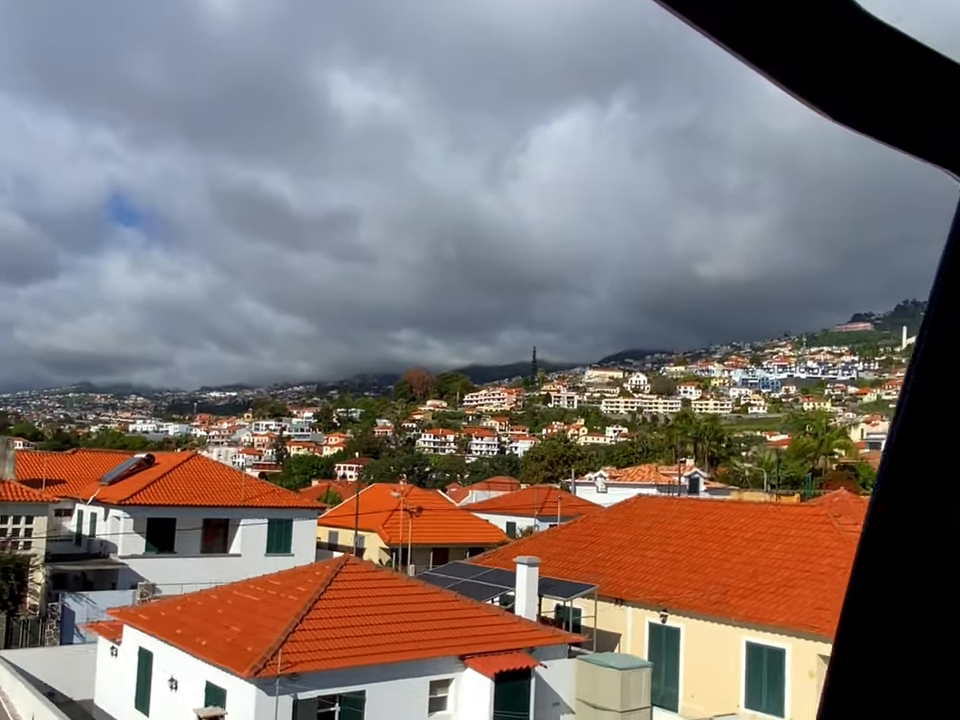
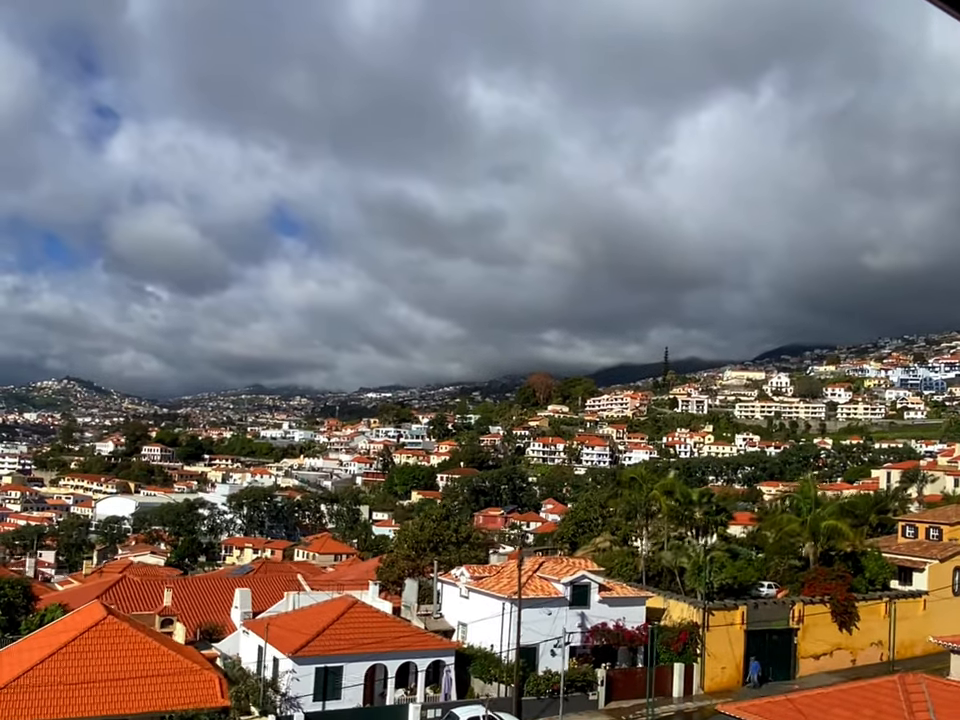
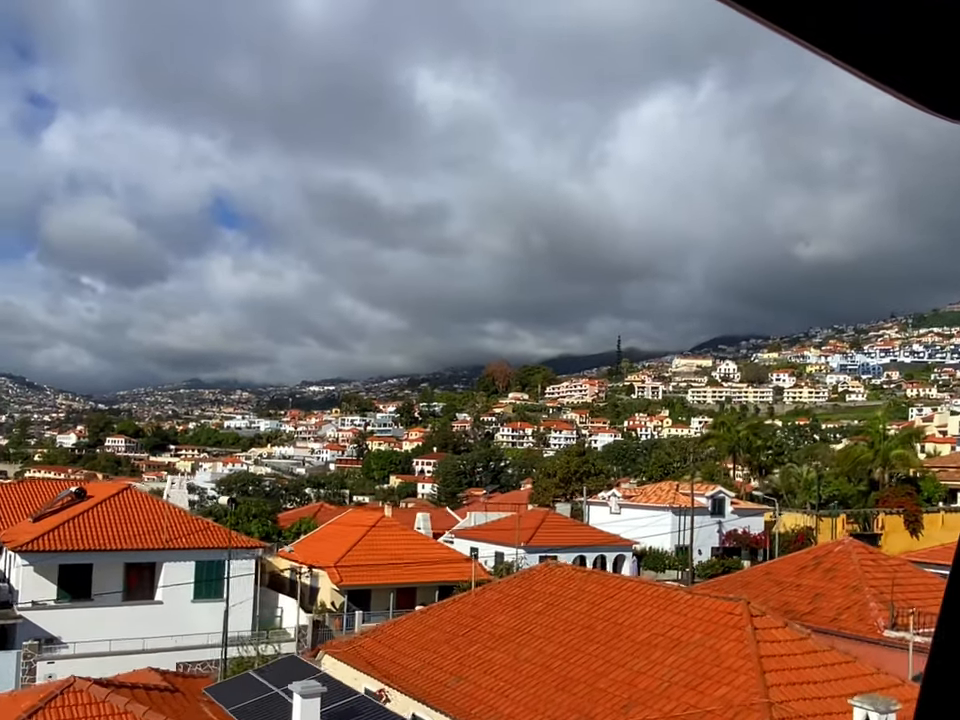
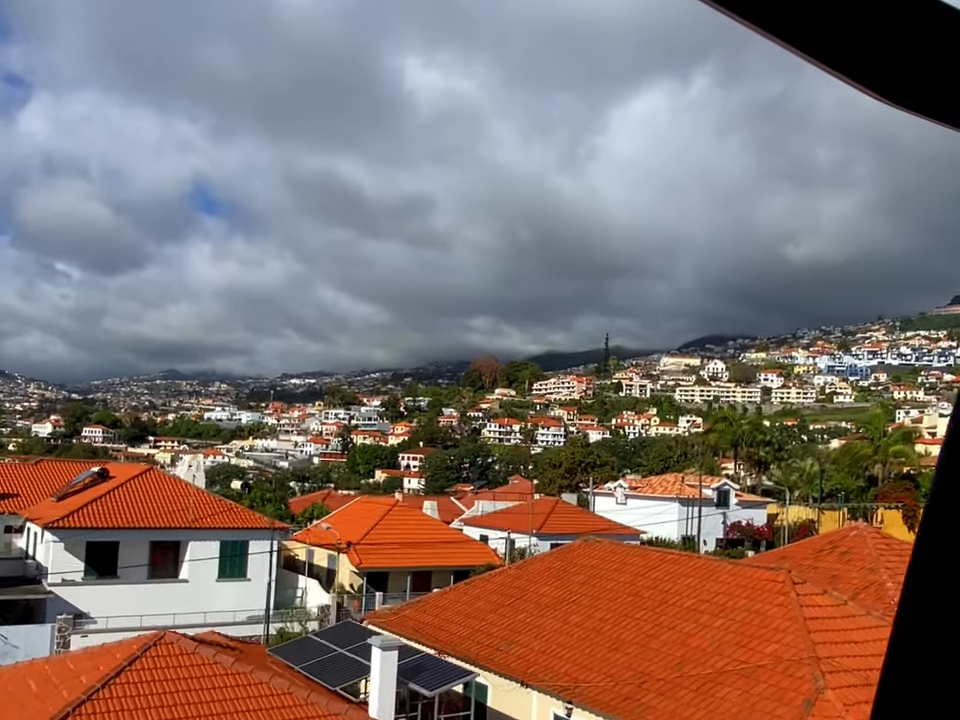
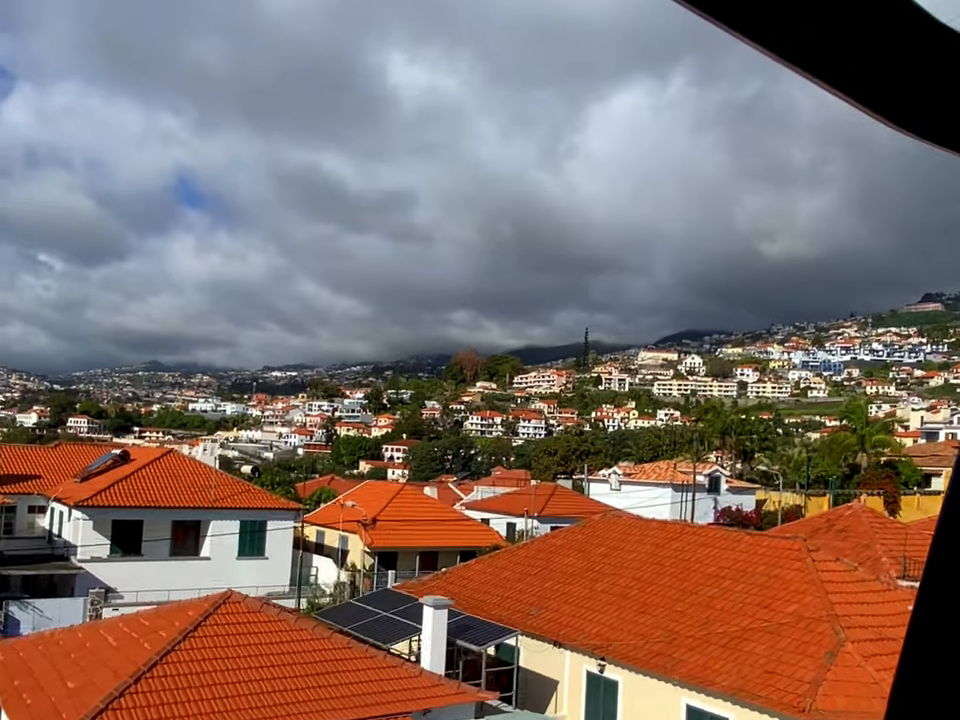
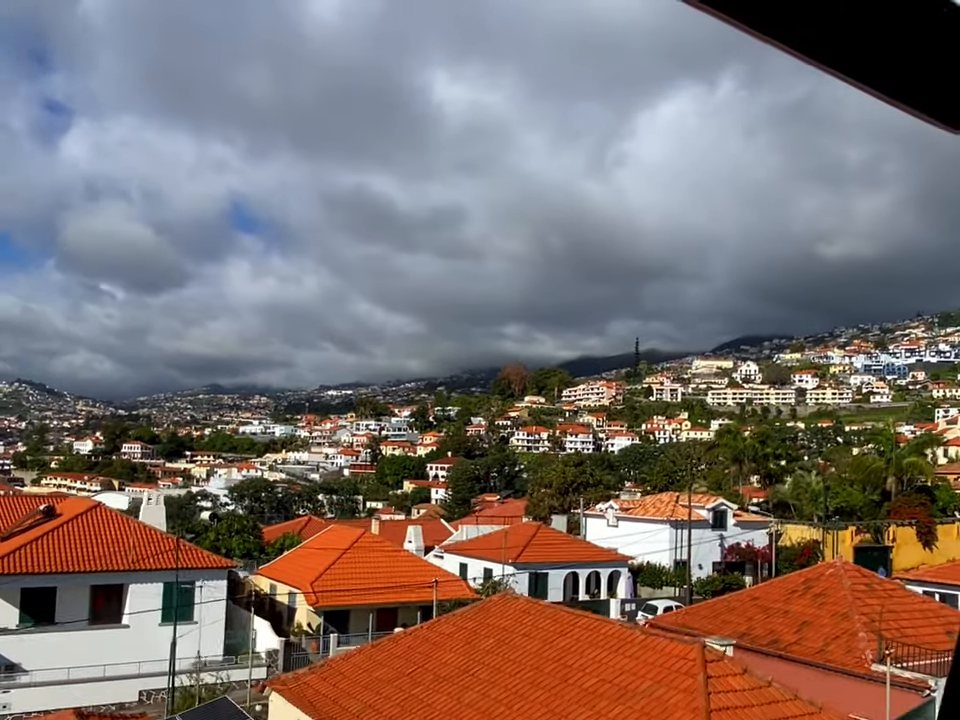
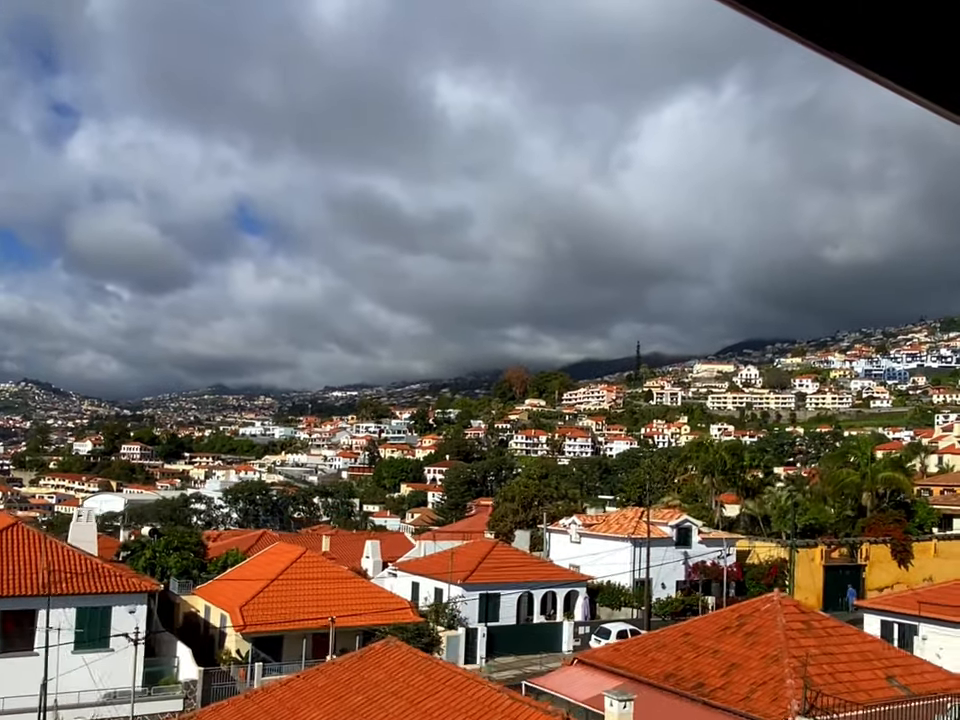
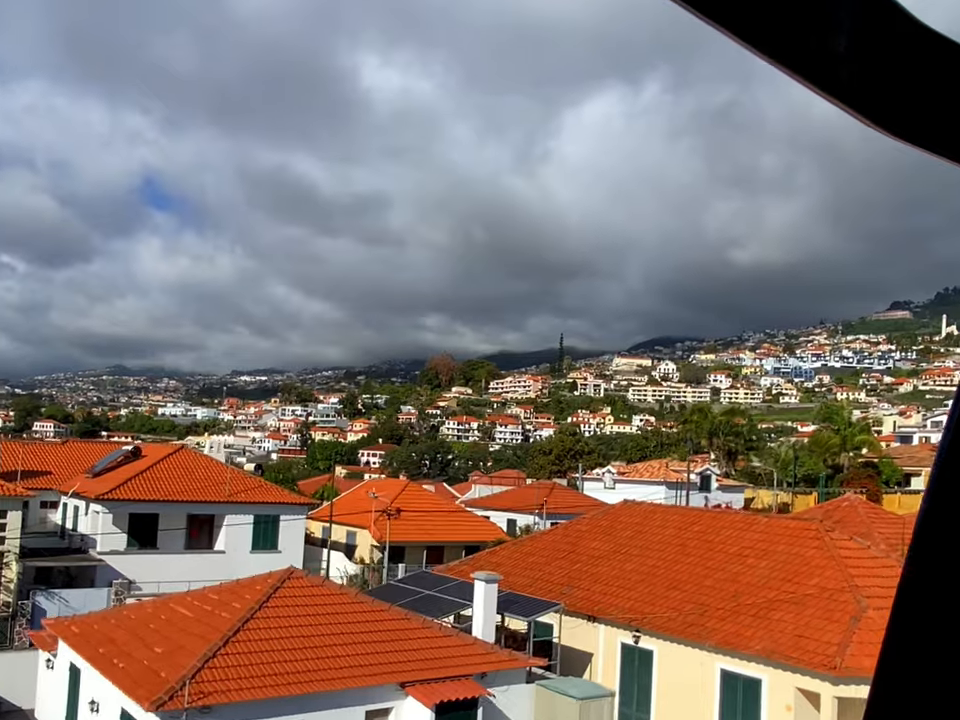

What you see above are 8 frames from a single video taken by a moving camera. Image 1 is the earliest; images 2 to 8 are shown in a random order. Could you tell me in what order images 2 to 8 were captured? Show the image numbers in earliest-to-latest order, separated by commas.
8, 5, 4, 3, 6, 7, 2
